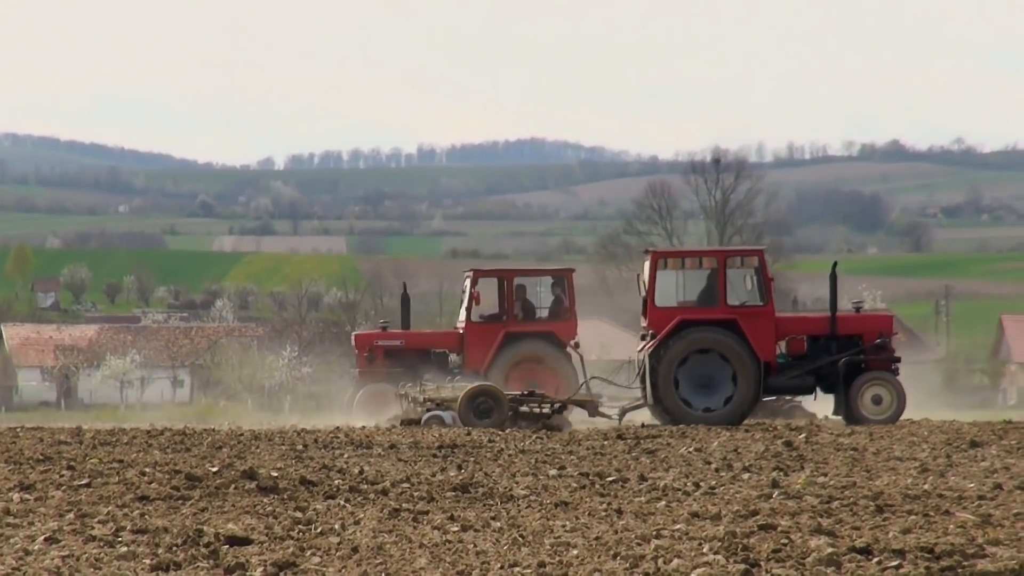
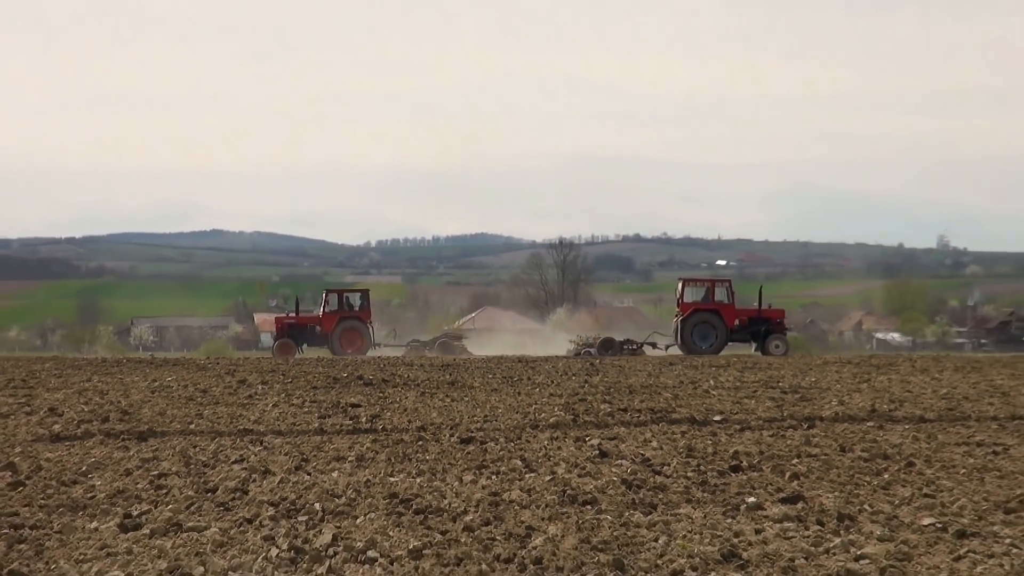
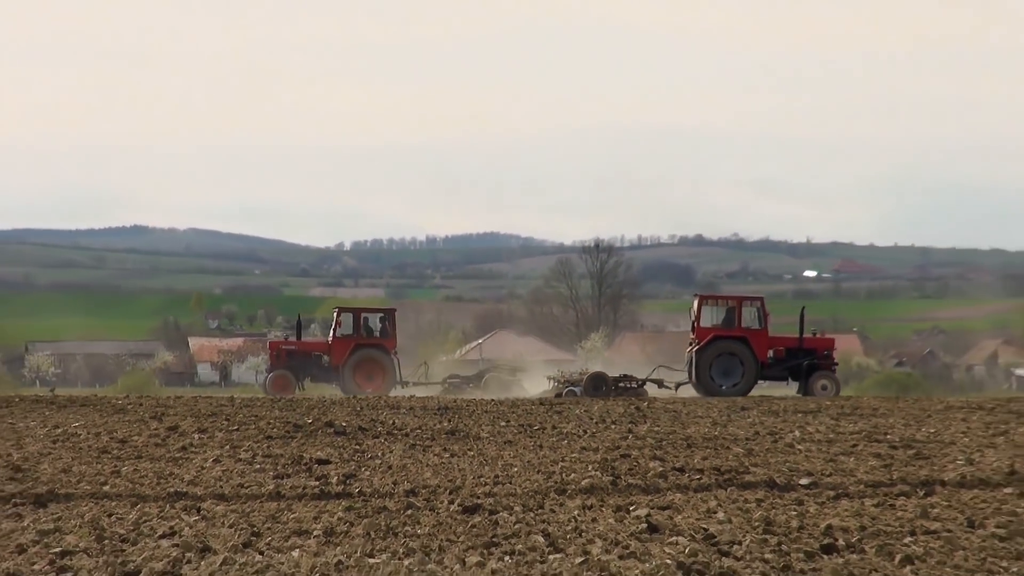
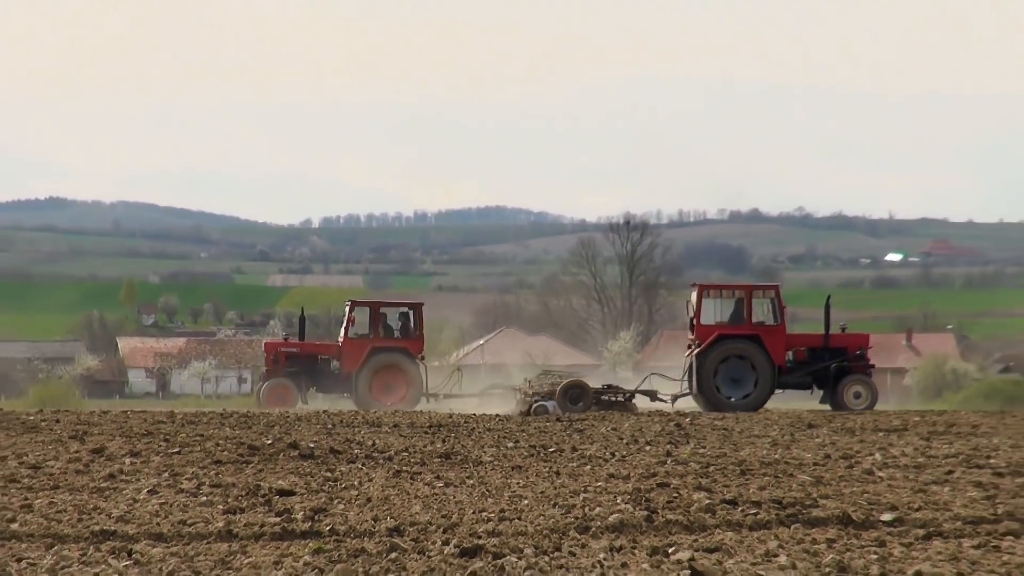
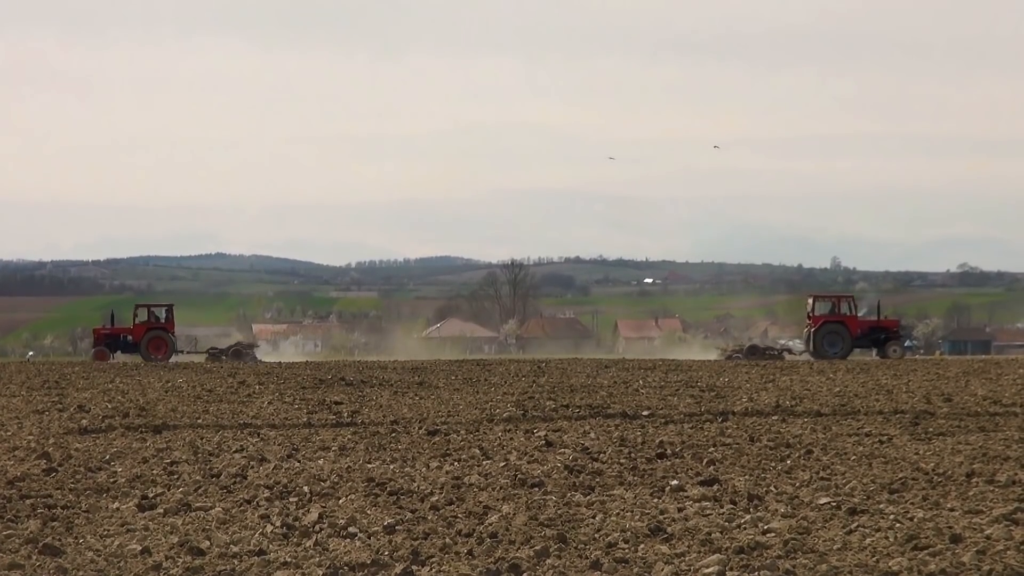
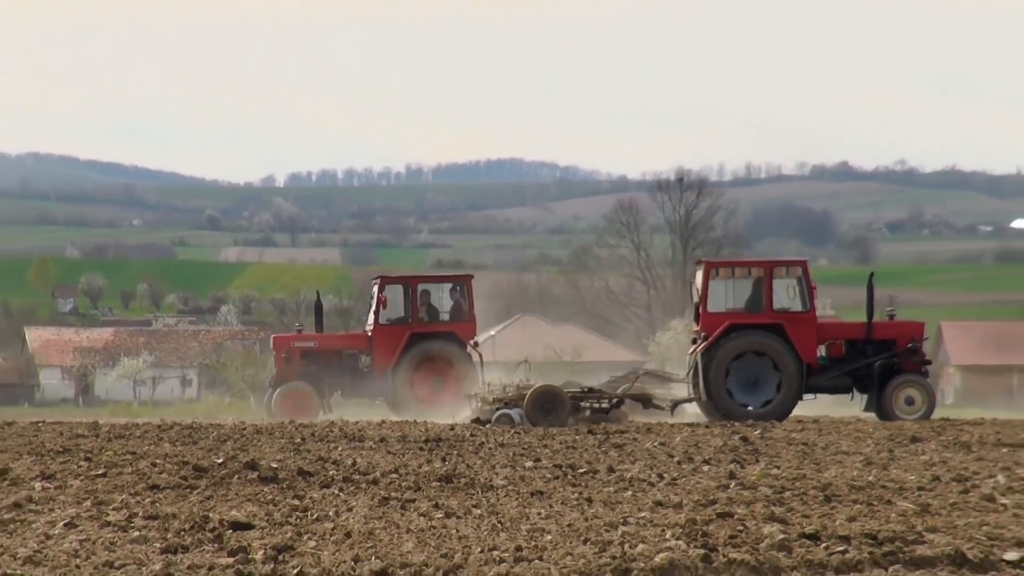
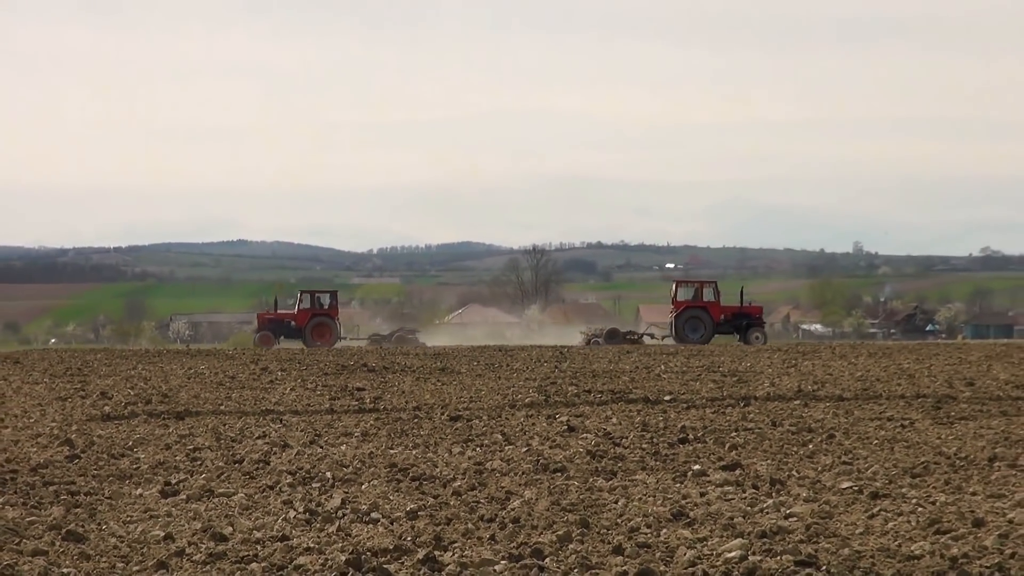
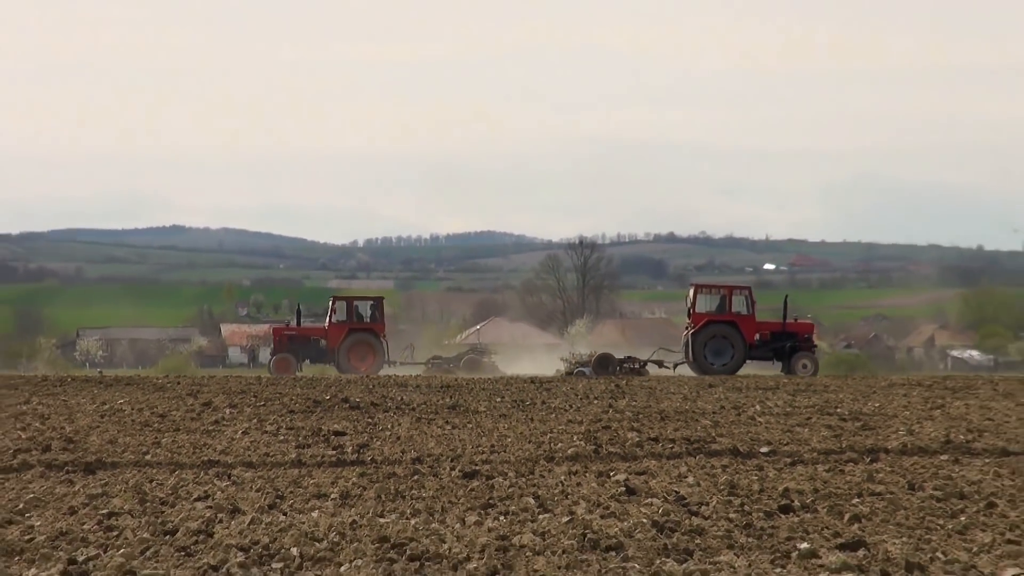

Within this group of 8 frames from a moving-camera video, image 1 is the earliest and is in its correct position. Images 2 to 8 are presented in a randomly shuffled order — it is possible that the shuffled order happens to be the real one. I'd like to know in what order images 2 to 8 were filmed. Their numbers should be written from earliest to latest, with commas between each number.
6, 4, 3, 8, 2, 7, 5
